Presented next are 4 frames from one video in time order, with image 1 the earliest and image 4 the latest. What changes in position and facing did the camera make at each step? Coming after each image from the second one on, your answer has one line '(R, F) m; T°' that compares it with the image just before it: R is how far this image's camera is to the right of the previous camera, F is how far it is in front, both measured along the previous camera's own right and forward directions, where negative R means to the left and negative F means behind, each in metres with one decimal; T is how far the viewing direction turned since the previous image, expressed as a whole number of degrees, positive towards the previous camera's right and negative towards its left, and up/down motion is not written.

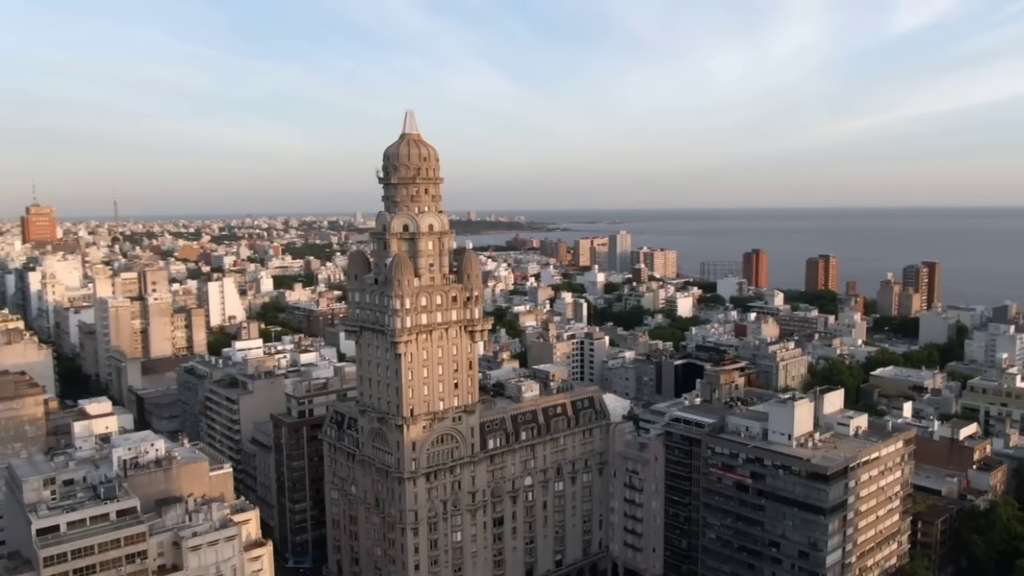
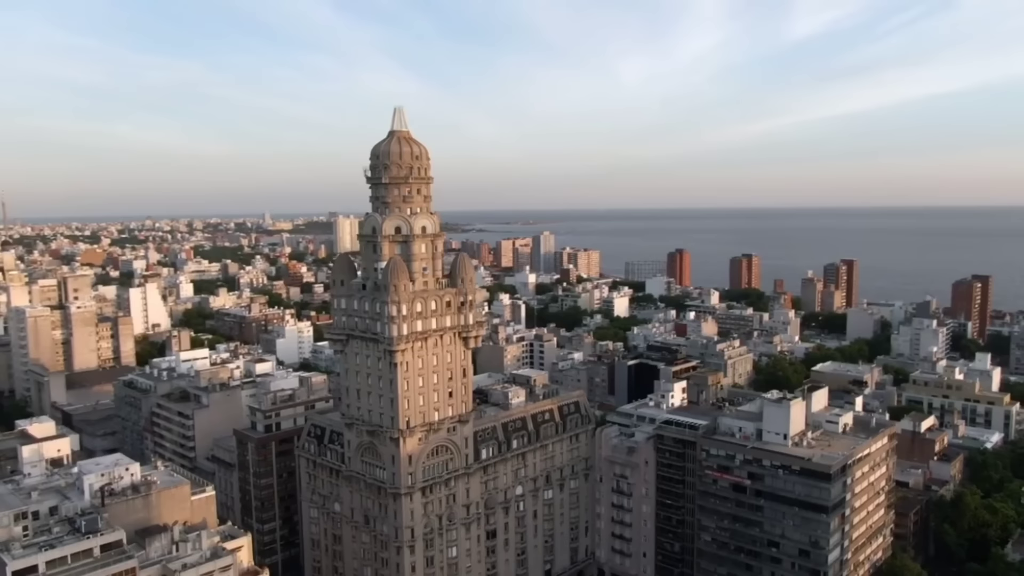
(-4.1, +1.6) m; +6°
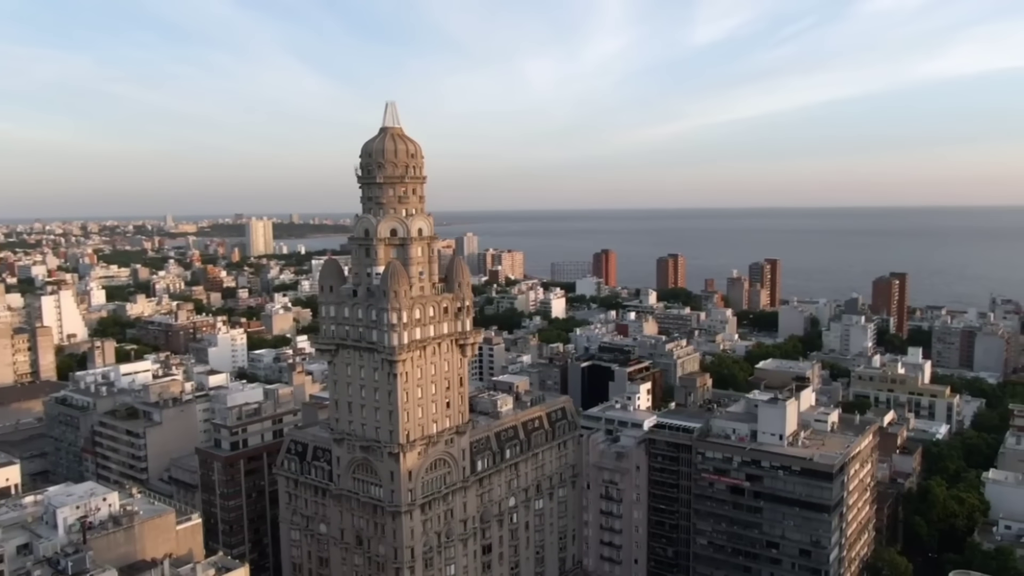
(-4.1, +1.7) m; +6°
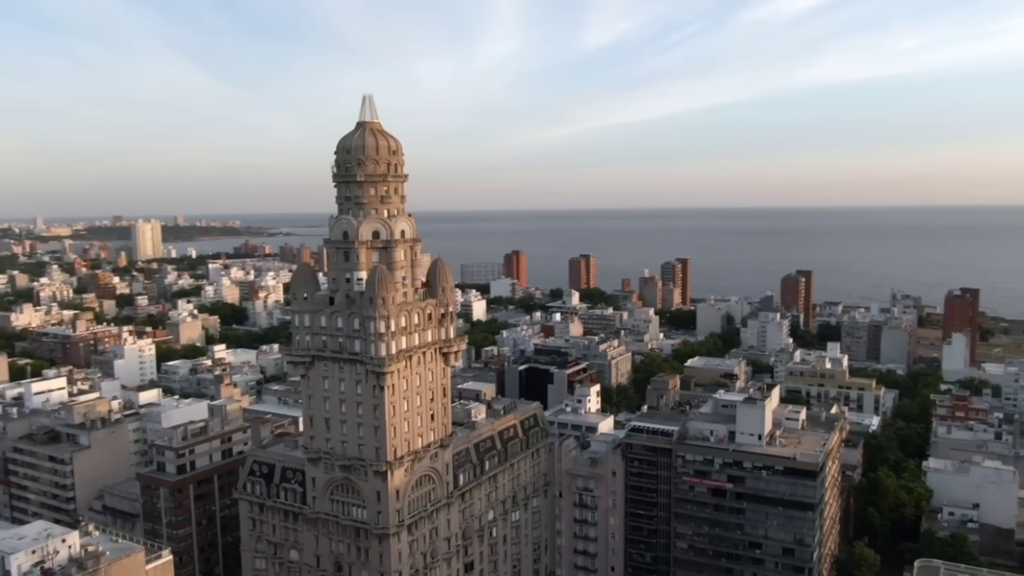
(-4.0, +1.9) m; +8°
